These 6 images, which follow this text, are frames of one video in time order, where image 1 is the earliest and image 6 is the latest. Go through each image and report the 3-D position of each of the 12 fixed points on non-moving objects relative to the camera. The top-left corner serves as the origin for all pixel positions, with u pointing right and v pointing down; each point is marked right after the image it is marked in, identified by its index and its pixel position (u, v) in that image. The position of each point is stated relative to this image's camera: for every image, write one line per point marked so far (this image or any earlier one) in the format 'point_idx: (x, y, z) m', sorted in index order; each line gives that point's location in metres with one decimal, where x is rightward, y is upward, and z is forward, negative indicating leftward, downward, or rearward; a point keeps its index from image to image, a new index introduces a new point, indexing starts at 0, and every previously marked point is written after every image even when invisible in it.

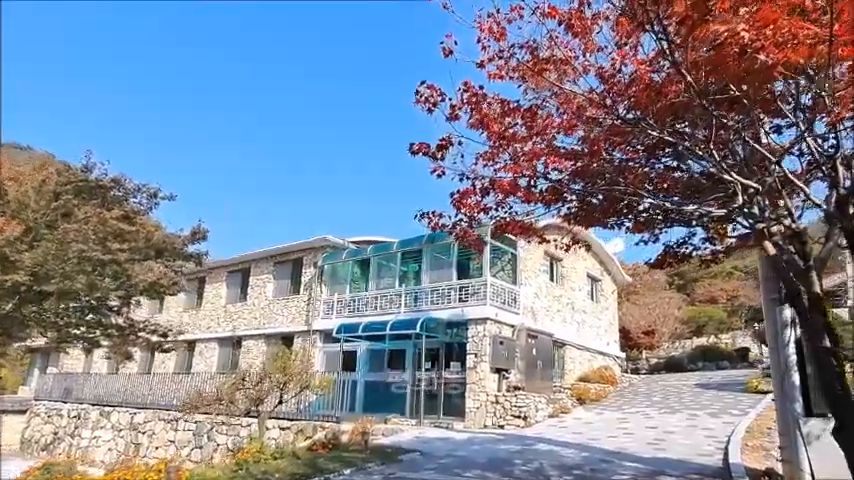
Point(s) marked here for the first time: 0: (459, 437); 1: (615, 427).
0: (+0.8, -4.7, +15.2) m
1: (+4.6, -4.6, +15.6) m
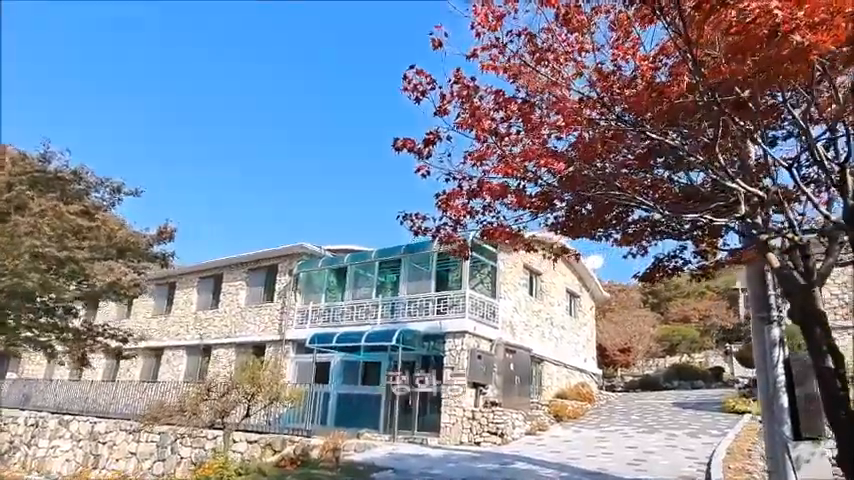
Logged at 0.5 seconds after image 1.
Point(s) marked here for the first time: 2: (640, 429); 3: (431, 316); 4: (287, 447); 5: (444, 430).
0: (+0.2, -4.9, +14.7) m
1: (+4.0, -4.9, +15.3) m
2: (+5.8, -5.2, +17.4) m
3: (+0.1, -2.3, +19.7) m
4: (-3.7, -5.5, +16.8) m
5: (+0.5, -5.3, +17.9) m
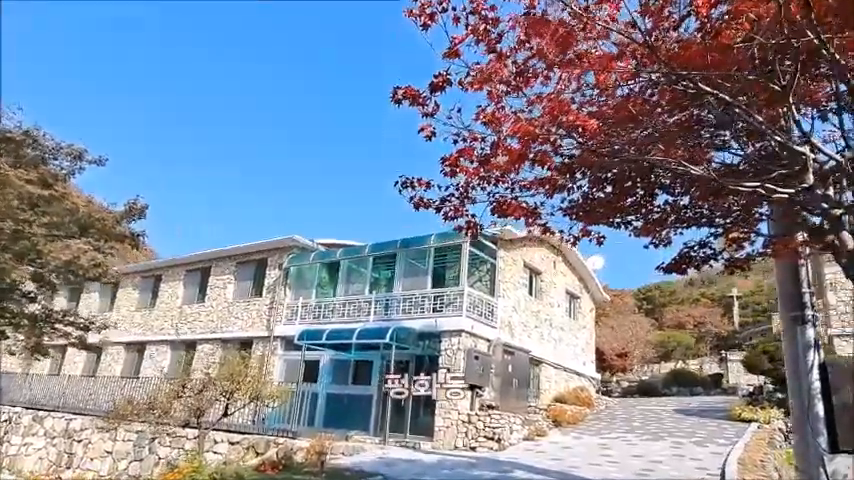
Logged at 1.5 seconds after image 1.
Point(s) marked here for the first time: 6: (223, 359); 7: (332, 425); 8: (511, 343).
0: (0.0, -4.7, +13.7) m
1: (+3.8, -4.8, +14.4) m
2: (+5.6, -5.1, +16.6) m
3: (0.0, -2.2, +18.8) m
4: (-3.9, -5.2, +15.9) m
5: (+0.3, -5.2, +17.0) m
6: (-5.0, -3.0, +15.8) m
7: (-2.9, -5.6, +19.4) m
8: (+2.6, -3.2, +19.9) m
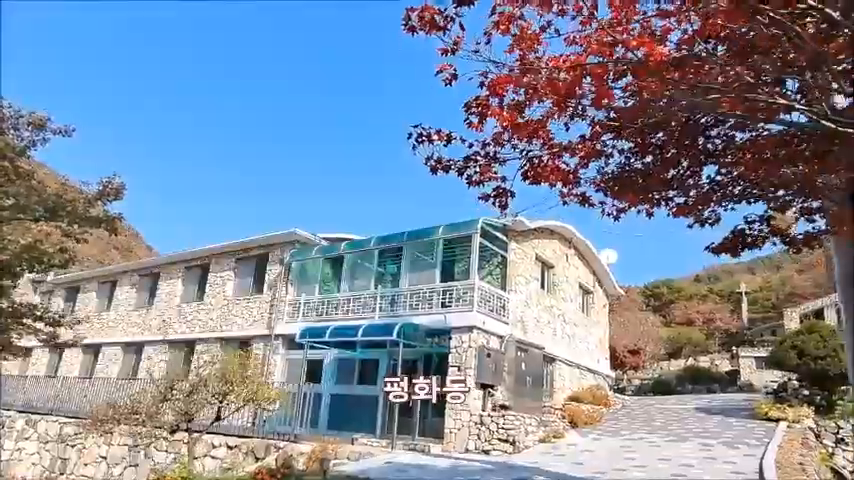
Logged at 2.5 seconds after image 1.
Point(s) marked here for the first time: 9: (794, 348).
0: (+0.2, -4.5, +12.8) m
1: (+4.0, -4.6, +13.4) m
2: (+5.9, -4.8, +15.6) m
3: (+0.2, -1.9, +17.8) m
4: (-3.6, -5.0, +14.9) m
5: (+0.5, -4.9, +16.0) m
6: (-4.8, -2.8, +14.9) m
7: (-2.6, -5.4, +18.4) m
8: (+2.9, -3.0, +18.9) m
9: (+11.1, -3.2, +19.3) m
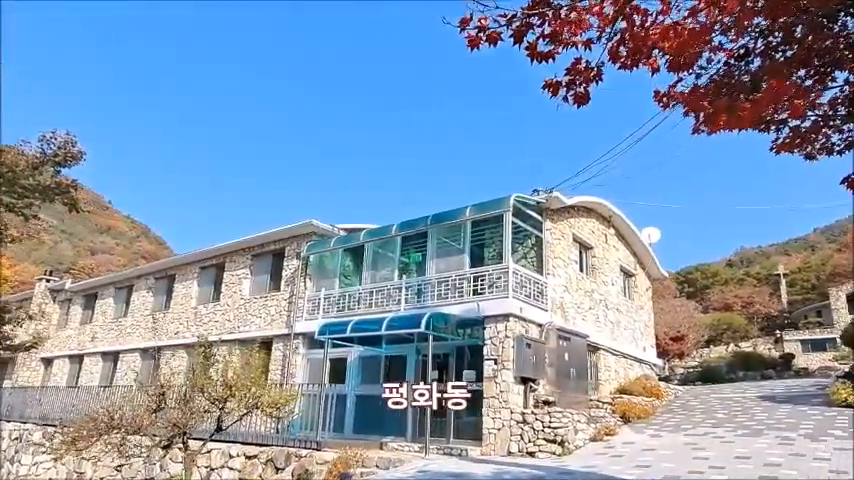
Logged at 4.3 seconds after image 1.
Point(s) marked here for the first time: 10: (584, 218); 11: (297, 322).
0: (+0.9, -4.0, +11.1) m
1: (+4.7, -3.9, +11.6) m
2: (+6.7, -4.1, +13.7) m
3: (+1.0, -1.5, +16.2) m
4: (-2.8, -4.7, +13.4) m
5: (+1.4, -4.4, +14.4) m
6: (-4.1, -2.5, +13.4) m
7: (-1.7, -5.1, +16.9) m
8: (+3.7, -2.4, +17.2) m
9: (+11.9, -2.3, +17.2) m
10: (+4.8, +0.7, +19.5) m
11: (-4.1, -2.6, +20.0) m
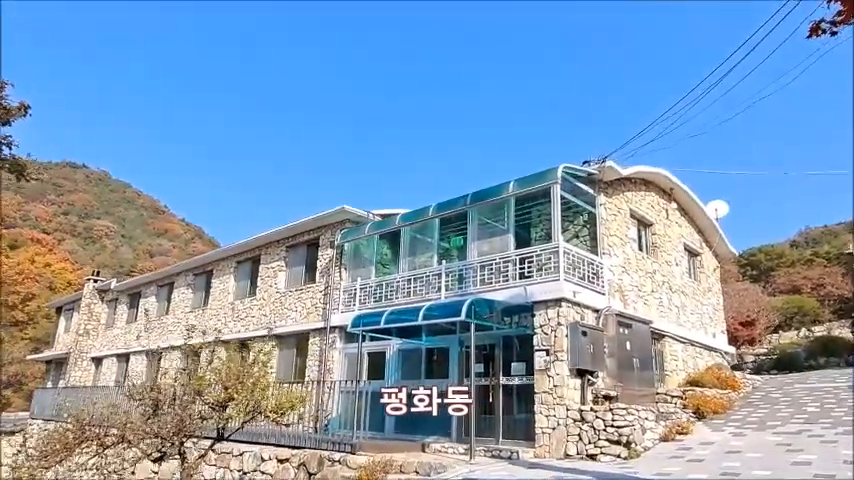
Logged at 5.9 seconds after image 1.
0: (+1.6, -3.6, +9.5) m
1: (+5.4, -3.4, +9.7) m
2: (+7.5, -3.4, +11.7) m
3: (+1.9, -1.0, +14.6) m
4: (-2.0, -4.4, +12.1) m
5: (+2.3, -3.9, +12.8) m
6: (-3.3, -2.3, +12.2) m
7: (-0.6, -4.6, +15.5) m
8: (+4.8, -1.8, +15.3) m
9: (+12.9, -1.4, +14.8) m
10: (+6.0, +1.4, +17.6) m
11: (-2.8, -2.2, +18.8) m
